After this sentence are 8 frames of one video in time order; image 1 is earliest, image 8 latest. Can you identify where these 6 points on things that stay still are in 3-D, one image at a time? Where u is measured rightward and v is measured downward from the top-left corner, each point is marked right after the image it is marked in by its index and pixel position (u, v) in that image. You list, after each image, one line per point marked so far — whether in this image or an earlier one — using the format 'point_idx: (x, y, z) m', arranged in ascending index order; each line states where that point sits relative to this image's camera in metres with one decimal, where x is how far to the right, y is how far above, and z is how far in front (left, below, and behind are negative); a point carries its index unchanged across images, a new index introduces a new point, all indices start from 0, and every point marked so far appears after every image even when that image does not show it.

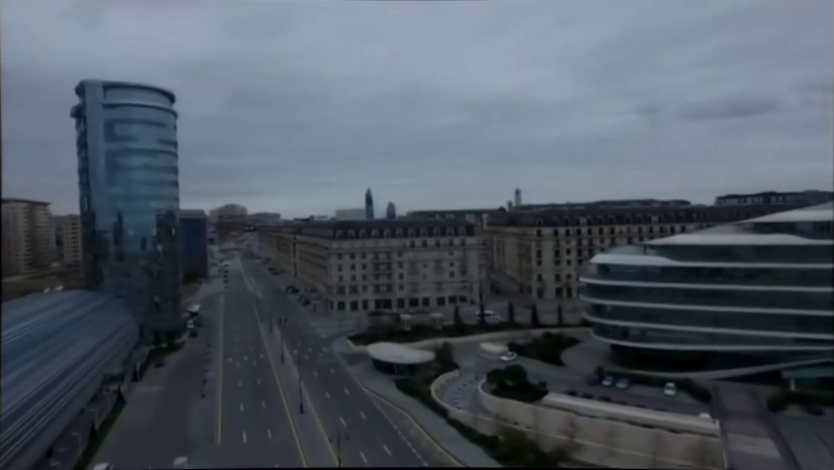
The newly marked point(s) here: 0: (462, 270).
0: (+0.9, -0.7, +12.0) m
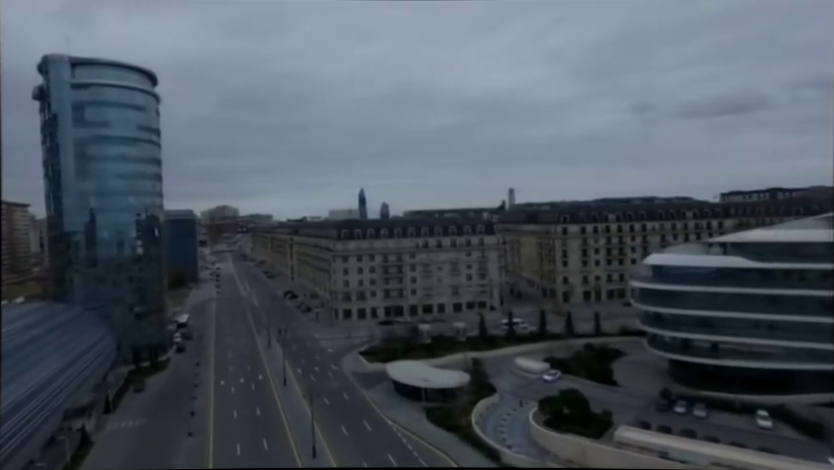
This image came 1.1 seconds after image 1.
0: (+1.2, -0.7, +10.8) m
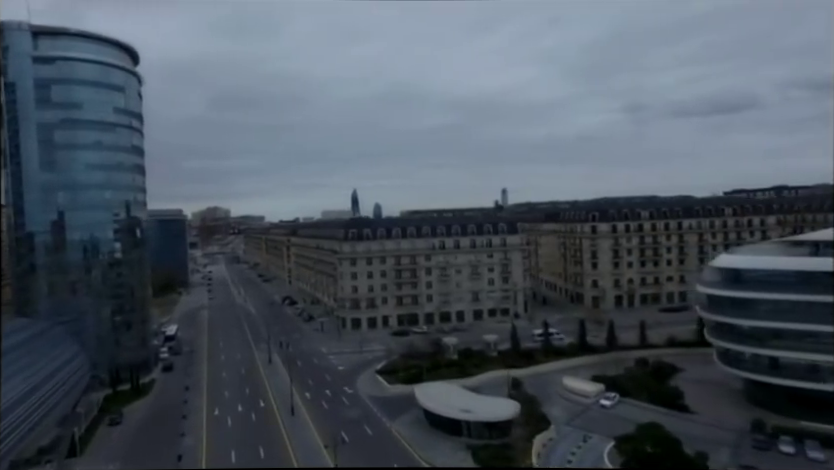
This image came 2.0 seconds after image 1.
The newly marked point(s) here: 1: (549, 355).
0: (+1.4, -0.7, +9.7) m
1: (+1.7, -1.5, +7.3) m
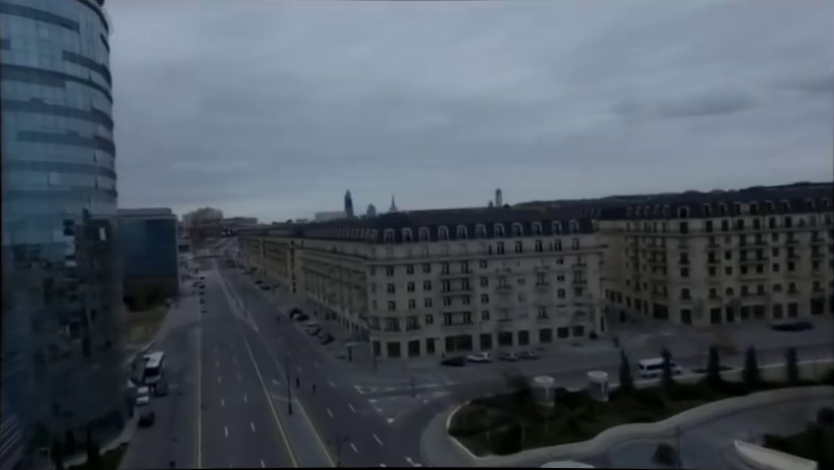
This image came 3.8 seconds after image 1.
0: (+2.1, -0.7, +7.7) m
1: (+2.4, -1.5, +5.3) m
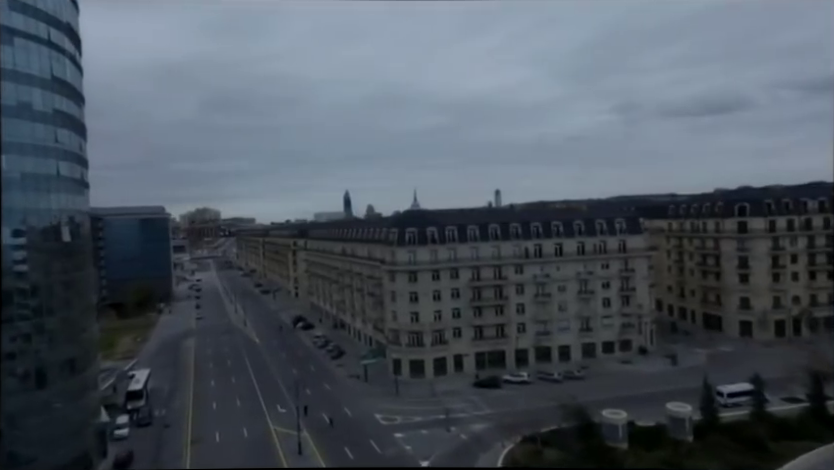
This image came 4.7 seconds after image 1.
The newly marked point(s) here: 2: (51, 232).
0: (+2.4, -0.7, +6.7) m
1: (+2.7, -1.5, +4.3) m
2: (-2.5, 0.0, +3.9) m
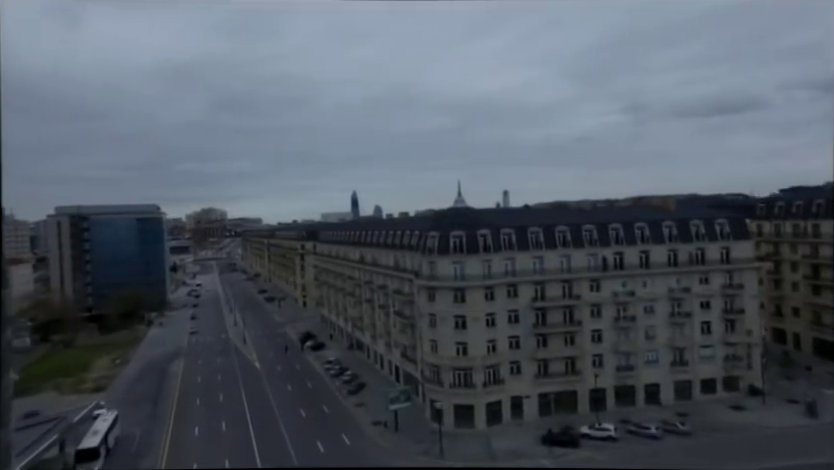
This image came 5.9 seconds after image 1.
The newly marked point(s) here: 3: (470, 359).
0: (+2.8, -0.8, +5.2) m
1: (+3.0, -1.5, +2.8) m
2: (-2.1, 0.0, +2.4) m
3: (+0.4, -1.0, +4.8) m
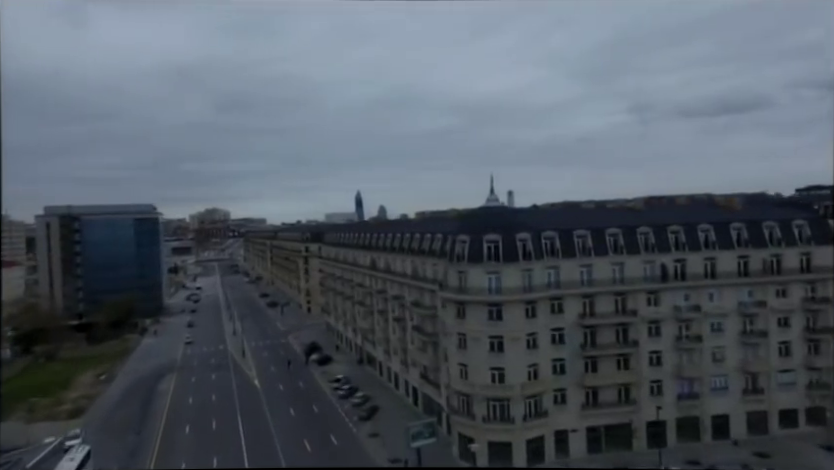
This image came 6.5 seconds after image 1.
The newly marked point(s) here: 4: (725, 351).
0: (+3.0, -0.8, +4.4) m
1: (+3.2, -1.6, +2.0) m
2: (-1.9, 0.0, +1.7) m
3: (+0.6, -1.0, +4.0) m
4: (+2.3, -0.9, +4.2) m
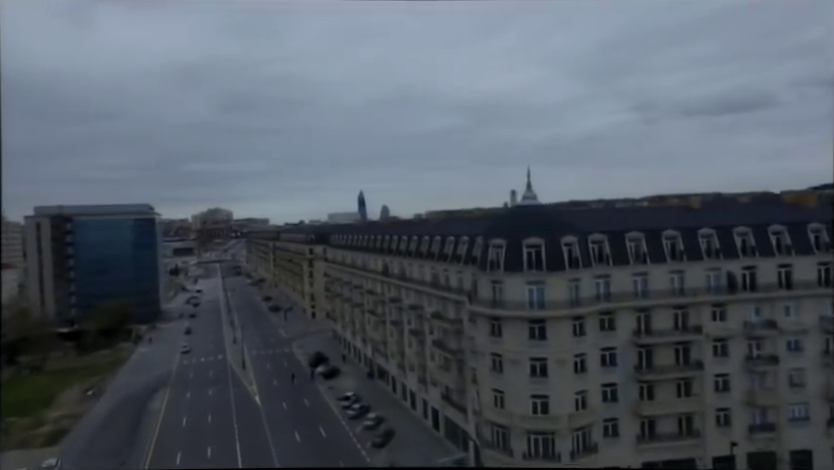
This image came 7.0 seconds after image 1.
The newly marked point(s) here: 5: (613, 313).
0: (+3.2, -0.8, +3.8) m
1: (+3.4, -1.6, +1.3) m
2: (-1.8, -0.1, +1.1) m
3: (+0.8, -1.1, +3.4) m
4: (+2.5, -0.9, +3.6) m
5: (+1.2, -0.5, +3.6) m
